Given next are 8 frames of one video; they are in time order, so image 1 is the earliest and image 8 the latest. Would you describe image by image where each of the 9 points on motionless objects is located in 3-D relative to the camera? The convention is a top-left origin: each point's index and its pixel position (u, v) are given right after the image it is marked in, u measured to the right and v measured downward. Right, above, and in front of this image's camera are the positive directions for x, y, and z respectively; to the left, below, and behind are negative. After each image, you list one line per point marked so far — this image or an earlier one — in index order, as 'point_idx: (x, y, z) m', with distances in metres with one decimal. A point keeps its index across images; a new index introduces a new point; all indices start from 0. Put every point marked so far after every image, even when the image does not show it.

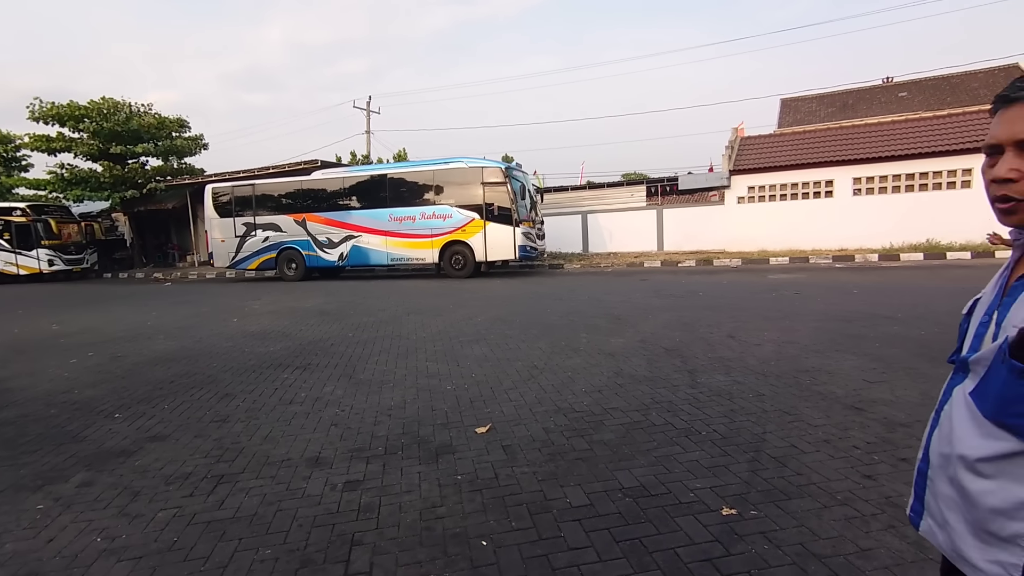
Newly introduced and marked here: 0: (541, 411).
0: (+0.2, -1.1, +4.6) m
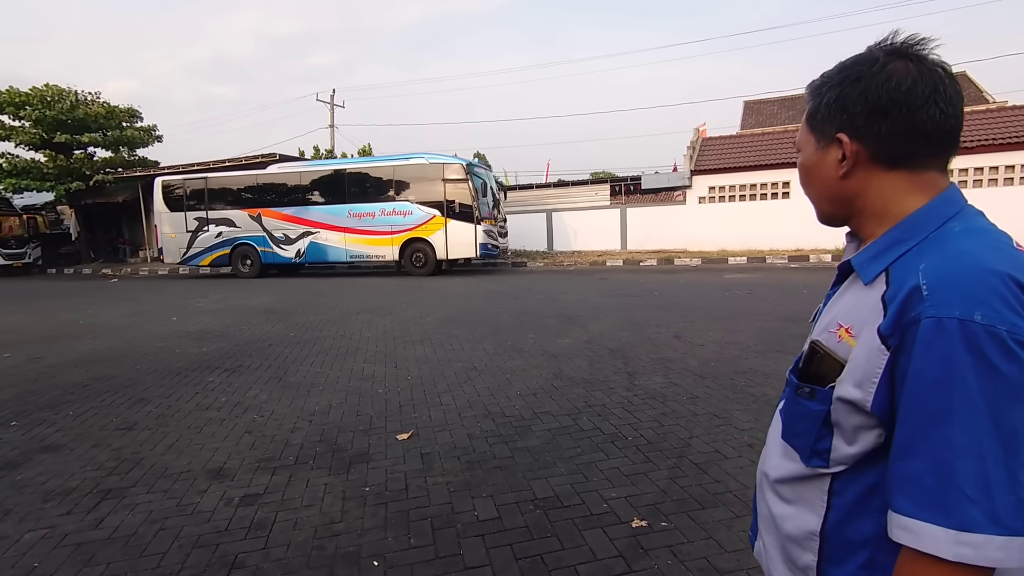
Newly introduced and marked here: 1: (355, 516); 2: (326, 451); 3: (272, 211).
0: (-0.3, -1.1, +4.4) m
1: (-0.9, -1.3, +3.0) m
2: (-1.3, -1.2, +3.8) m
3: (-8.1, +2.6, +18.3) m
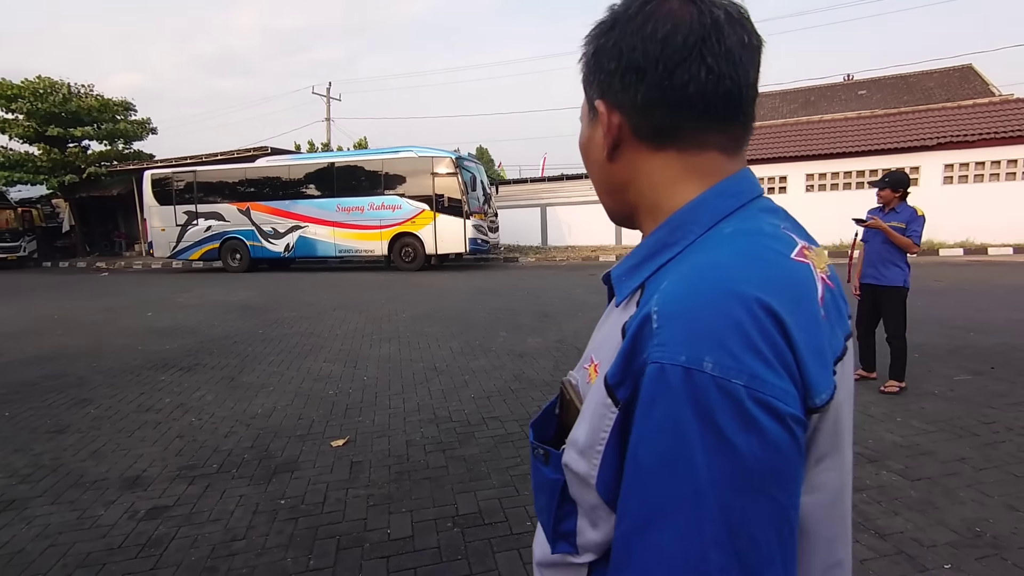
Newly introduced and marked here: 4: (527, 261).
0: (-0.8, -1.0, +4.2) m
1: (-1.3, -1.3, +2.8) m
2: (-1.7, -1.2, +3.6) m
3: (-8.4, +2.8, +18.1) m
4: (+0.5, +0.9, +18.9) m
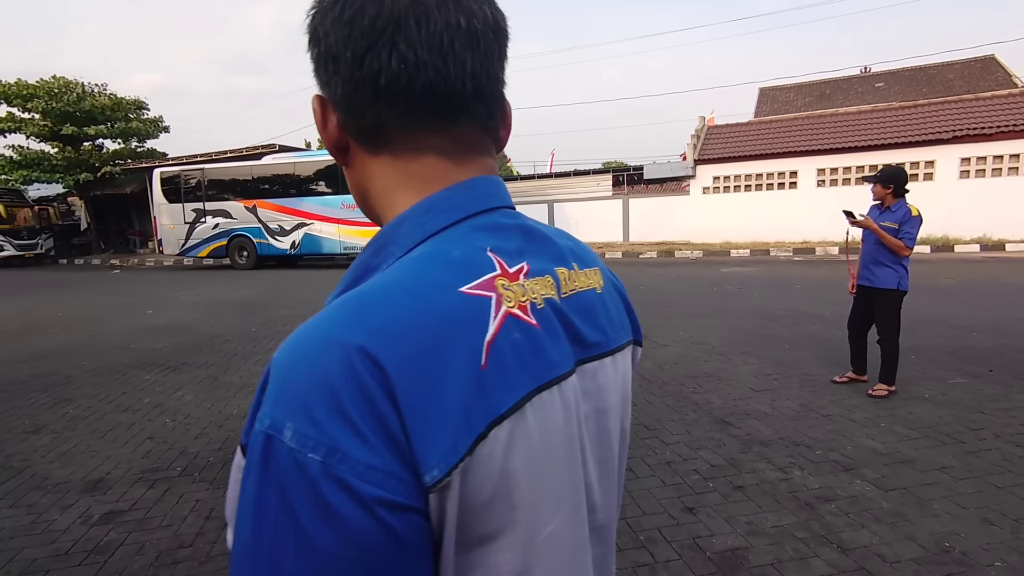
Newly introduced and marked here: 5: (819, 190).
0: (-1.0, -1.0, +4.2) m
1: (-1.5, -1.3, +2.7) m
2: (-2.0, -1.2, +3.6) m
3: (-8.3, +2.9, +18.2) m
4: (+0.7, +1.1, +18.8) m
5: (+10.3, +3.3, +18.1) m
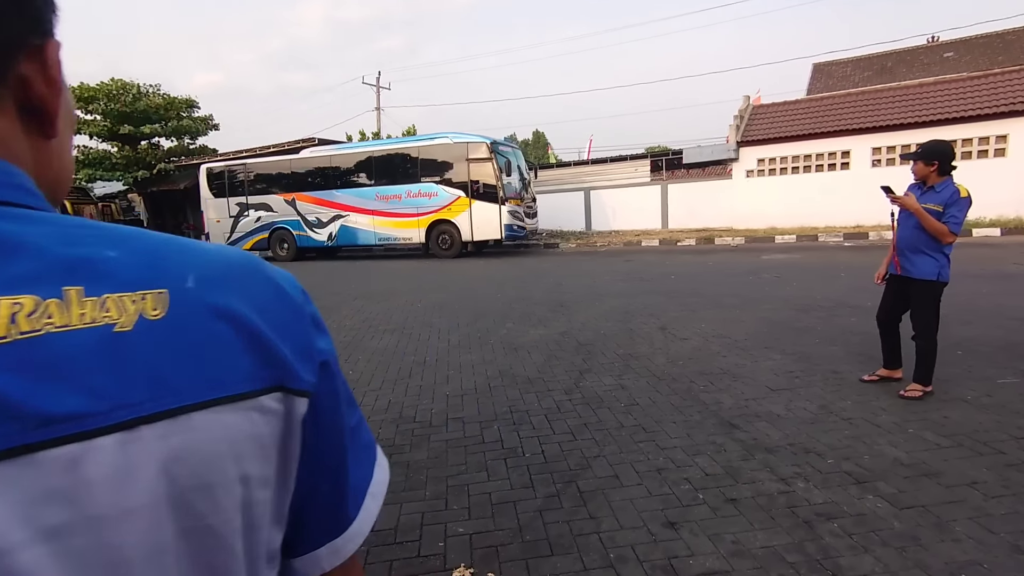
0: (-1.0, -1.0, +4.1) m
1: (-1.7, -1.3, +2.7) m
2: (-2.1, -1.1, +3.6) m
3: (-7.1, +3.2, +18.6) m
4: (+1.9, +1.4, +18.5) m
5: (+11.4, +3.7, +17.0) m
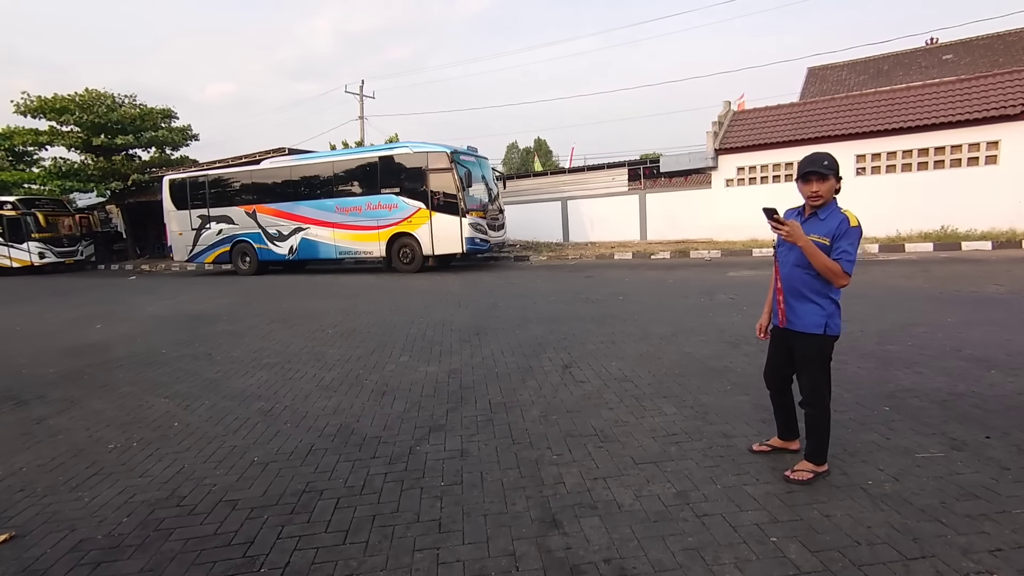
0: (-2.3, -1.3, +3.3) m
1: (-3.0, -1.5, +1.9) m
2: (-3.3, -1.4, +2.8) m
3: (-8.2, +2.7, +17.9) m
4: (+0.8, +0.9, +17.7) m
5: (+10.3, +3.2, +16.1) m
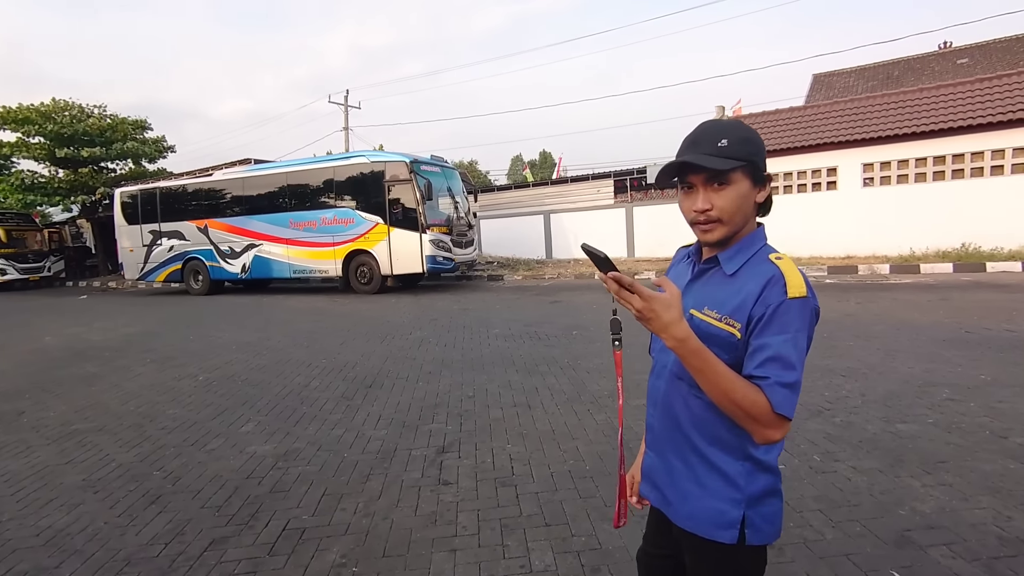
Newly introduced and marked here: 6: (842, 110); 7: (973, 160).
0: (-3.4, -1.6, +1.7) m
1: (-4.1, -1.8, +0.3) m
2: (-4.5, -1.8, +1.3) m
3: (-9.0, +2.0, +16.6) m
4: (0.0, +0.3, +16.1) m
5: (+9.4, +2.6, +14.4) m
6: (+9.2, +5.0, +15.1) m
7: (+11.4, +3.2, +13.2) m
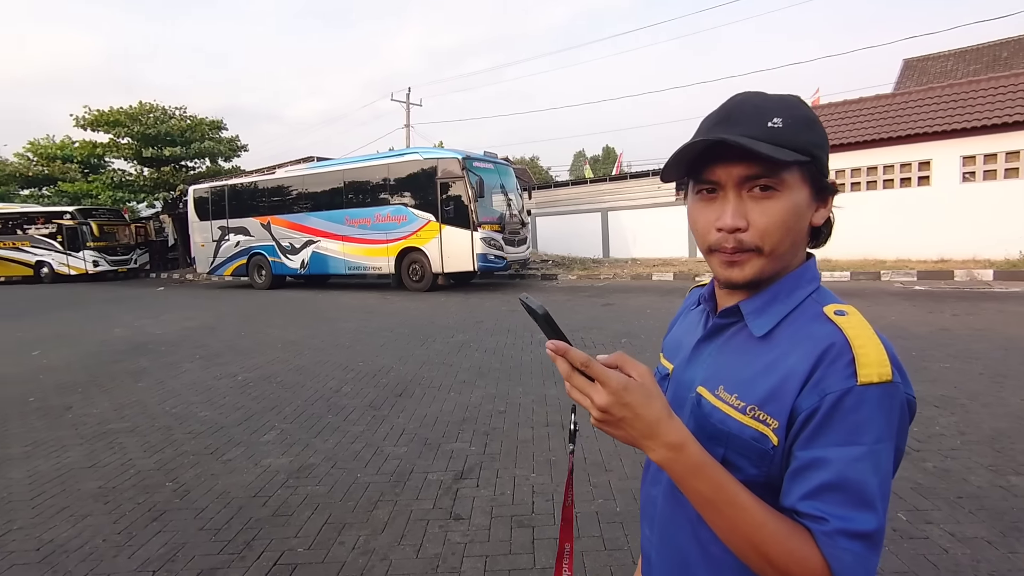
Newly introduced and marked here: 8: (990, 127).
0: (-3.5, -1.7, +1.7) m
1: (-4.4, -1.9, +0.4) m
2: (-4.6, -1.8, +1.4) m
3: (-7.4, +2.2, +17.1) m
4: (+1.5, +0.3, +15.6) m
5: (+10.8, +2.4, +12.8) m
6: (+10.7, +4.8, +13.5) m
7: (+12.6, +2.9, +11.5) m
8: (+10.9, +3.6, +12.2) m
